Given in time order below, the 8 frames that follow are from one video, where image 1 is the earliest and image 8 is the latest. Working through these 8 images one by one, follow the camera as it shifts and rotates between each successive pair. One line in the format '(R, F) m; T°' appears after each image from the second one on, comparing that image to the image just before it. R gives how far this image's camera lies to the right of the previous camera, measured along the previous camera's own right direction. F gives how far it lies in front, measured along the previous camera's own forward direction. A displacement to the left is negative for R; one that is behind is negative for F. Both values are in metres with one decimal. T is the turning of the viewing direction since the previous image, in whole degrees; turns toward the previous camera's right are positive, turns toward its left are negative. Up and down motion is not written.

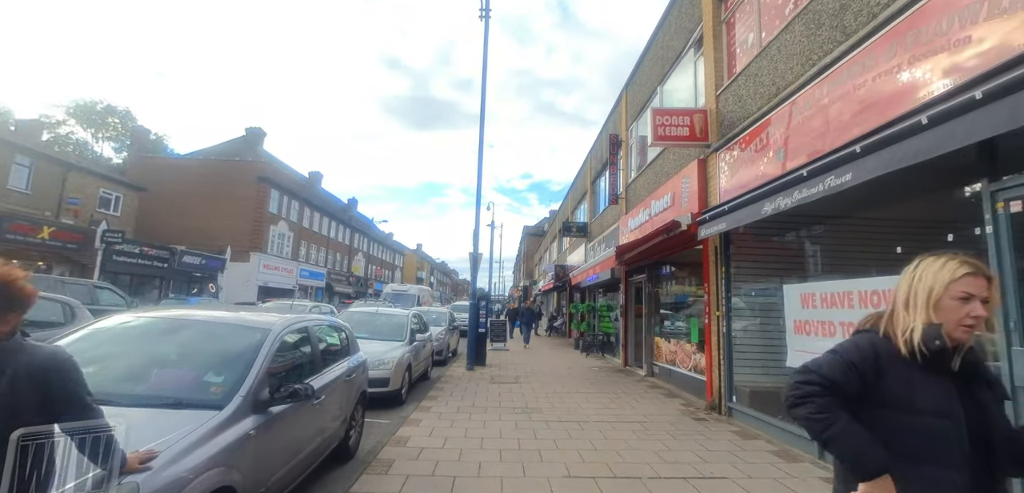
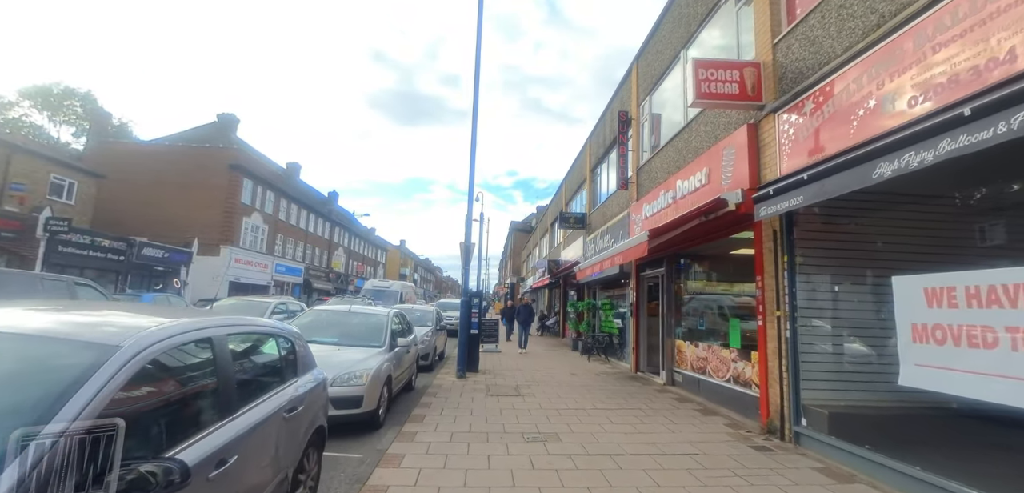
(-0.3, +1.6) m; +2°
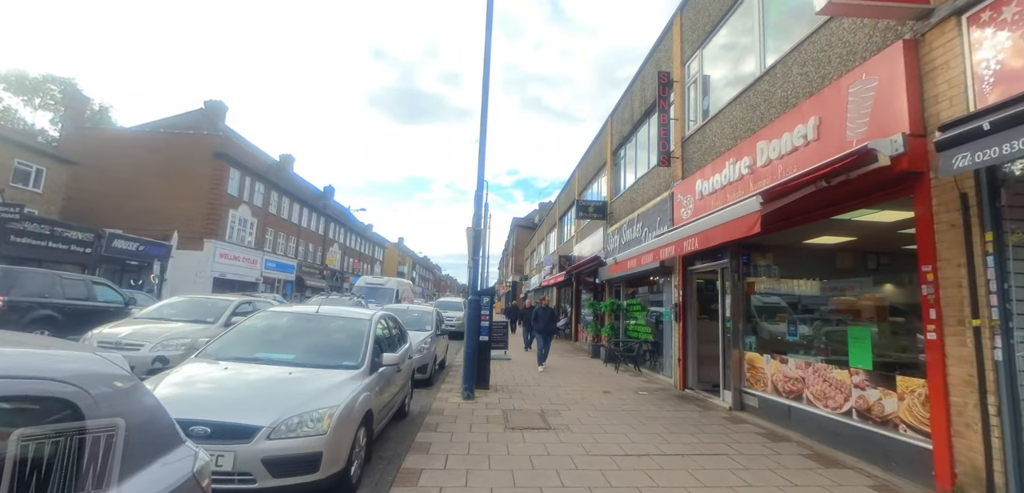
(-0.4, +2.1) m; 0°
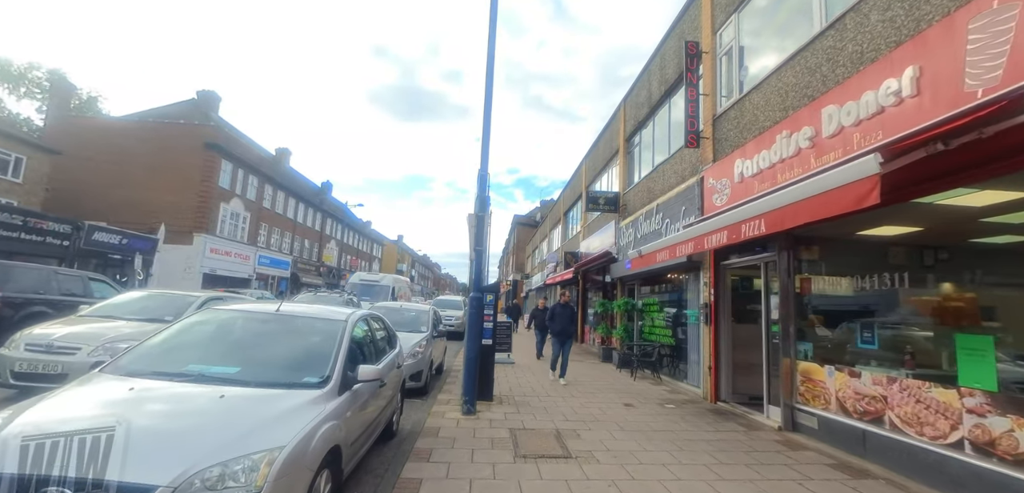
(-0.1, +1.1) m; 0°
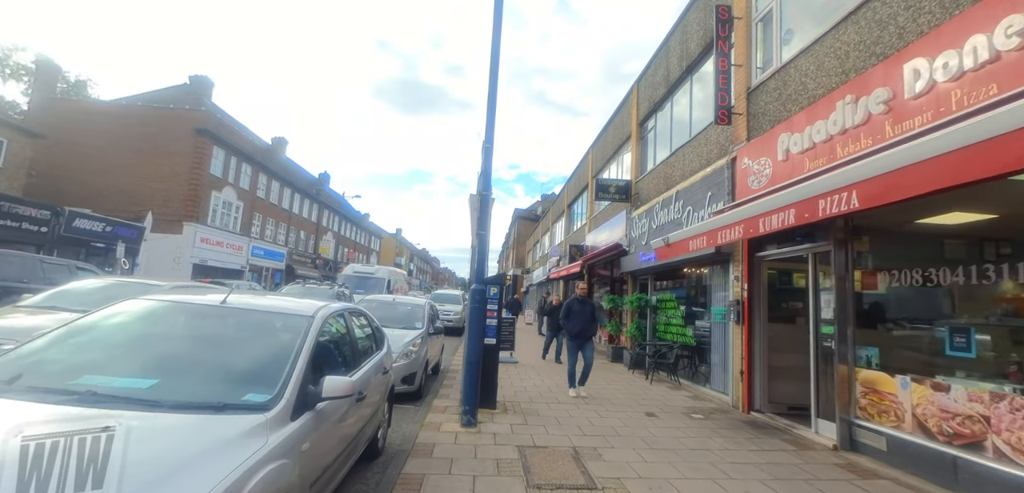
(-0.1, +1.0) m; 0°
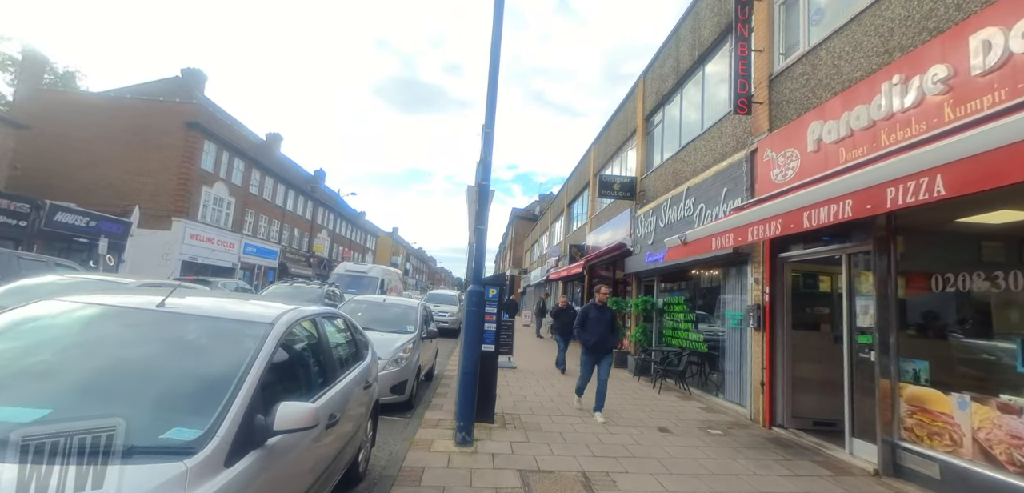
(-0.1, +0.6) m; 0°
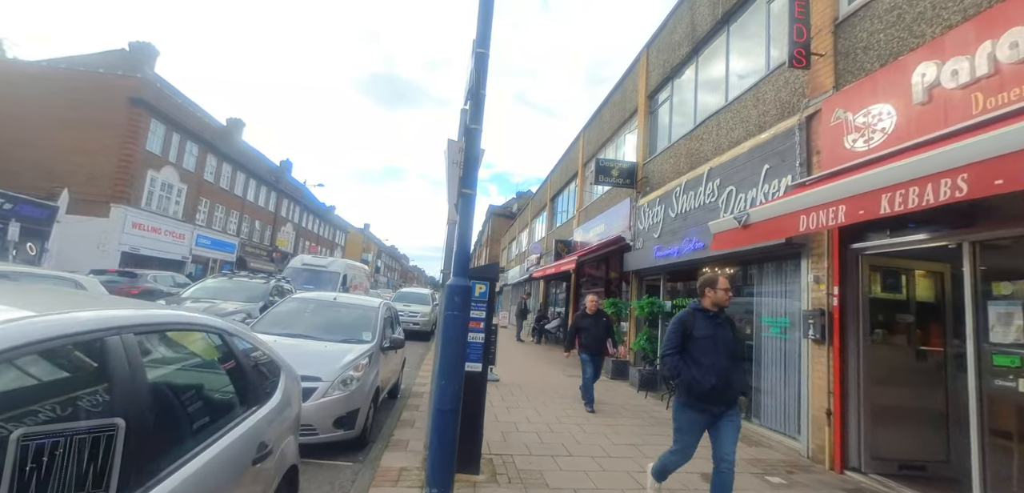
(-0.2, +1.7) m; +3°
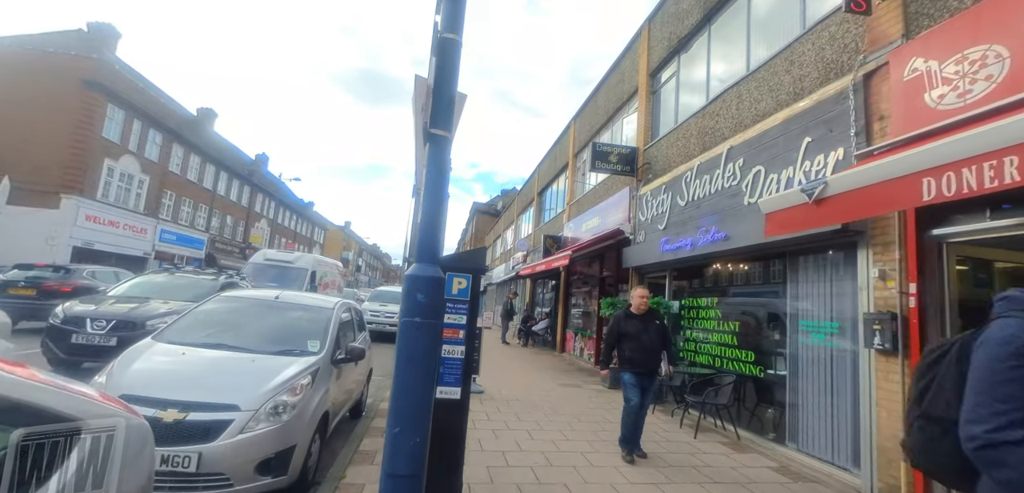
(-0.1, +1.2) m; +2°
